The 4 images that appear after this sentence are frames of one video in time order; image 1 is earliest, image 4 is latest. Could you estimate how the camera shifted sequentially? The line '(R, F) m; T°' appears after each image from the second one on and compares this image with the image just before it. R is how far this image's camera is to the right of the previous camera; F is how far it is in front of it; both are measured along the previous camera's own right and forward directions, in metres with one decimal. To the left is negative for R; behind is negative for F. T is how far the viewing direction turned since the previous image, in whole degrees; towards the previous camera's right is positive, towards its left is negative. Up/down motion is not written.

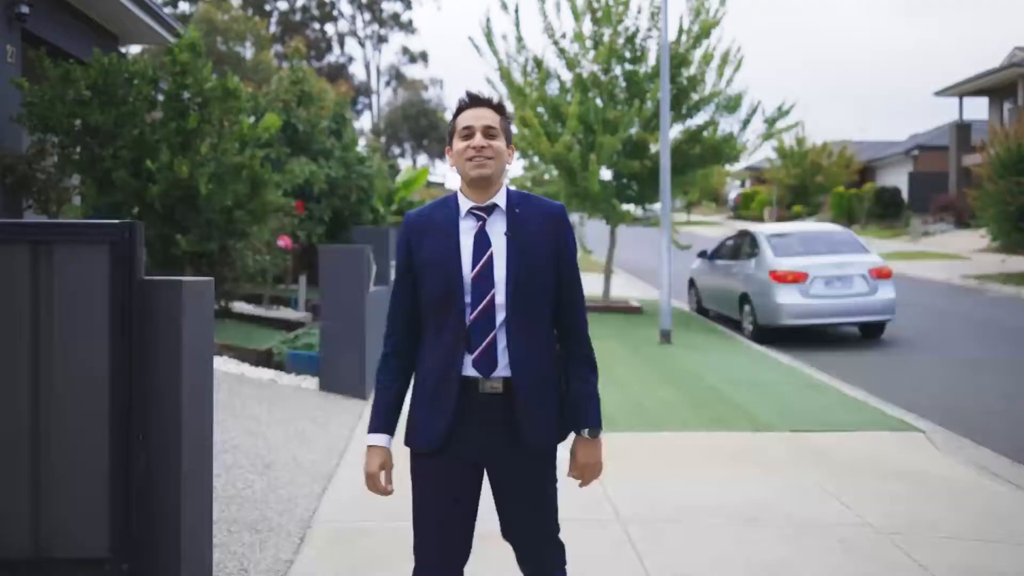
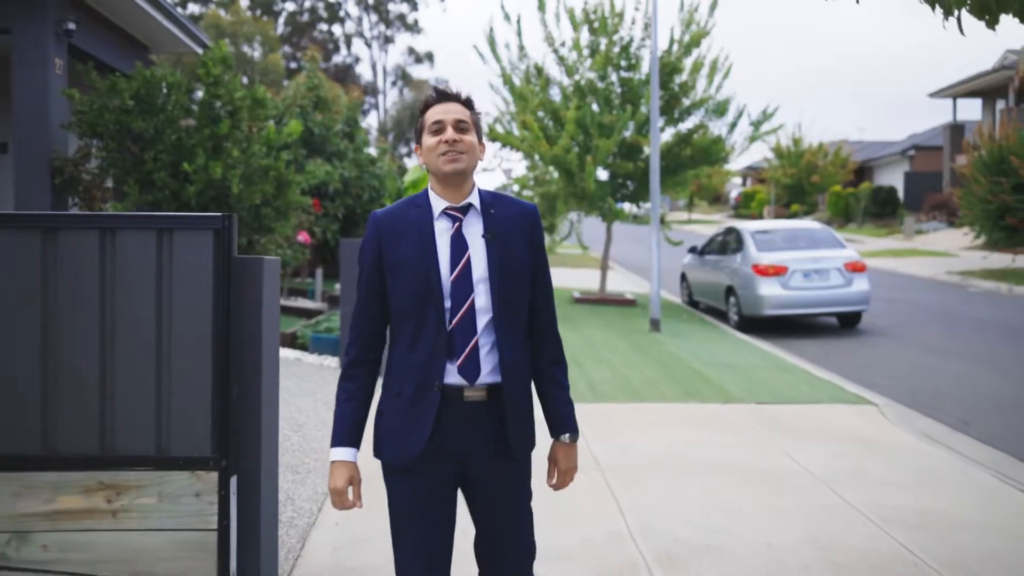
(+0.1, -1.0) m; 0°
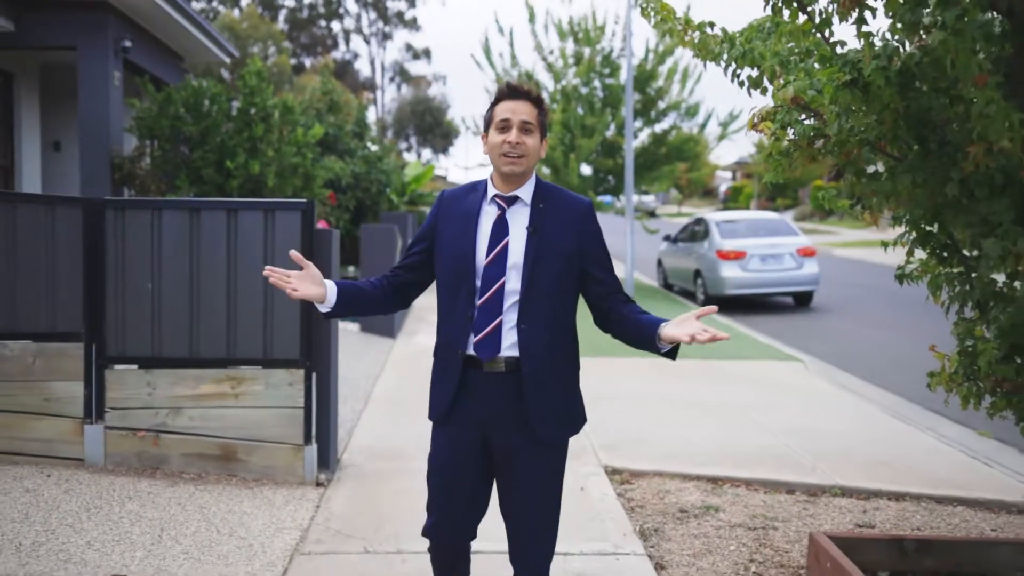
(+0.1, -1.9) m; 0°
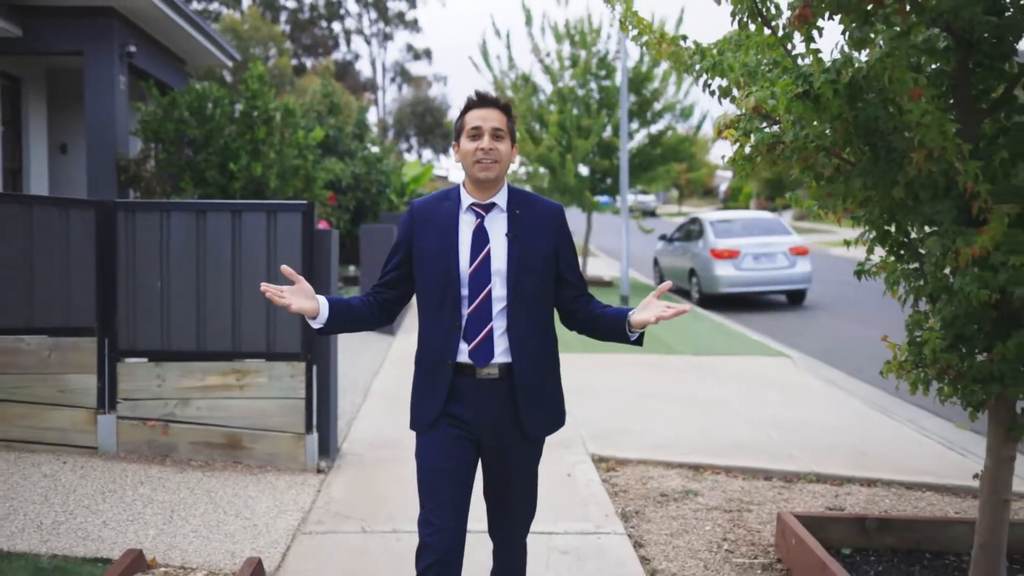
(+0.1, -0.3) m; 0°
